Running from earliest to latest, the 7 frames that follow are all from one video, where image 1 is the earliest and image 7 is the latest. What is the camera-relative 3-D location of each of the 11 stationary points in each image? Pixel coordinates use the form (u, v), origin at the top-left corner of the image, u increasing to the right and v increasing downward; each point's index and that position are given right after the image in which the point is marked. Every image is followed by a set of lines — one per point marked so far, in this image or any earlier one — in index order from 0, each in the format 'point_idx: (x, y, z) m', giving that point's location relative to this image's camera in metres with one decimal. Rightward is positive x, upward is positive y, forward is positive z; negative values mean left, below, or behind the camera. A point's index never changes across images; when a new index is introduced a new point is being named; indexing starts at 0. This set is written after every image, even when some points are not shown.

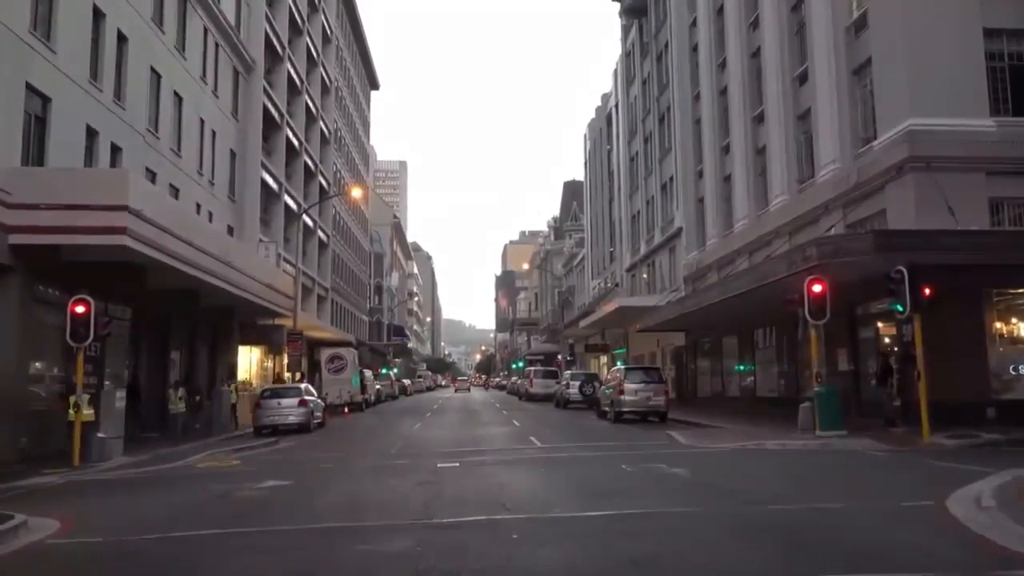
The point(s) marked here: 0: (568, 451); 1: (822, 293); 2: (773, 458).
0: (+1.0, -2.9, +18.2) m
1: (+5.9, -0.1, +19.4) m
2: (+4.3, -2.8, +16.7) m
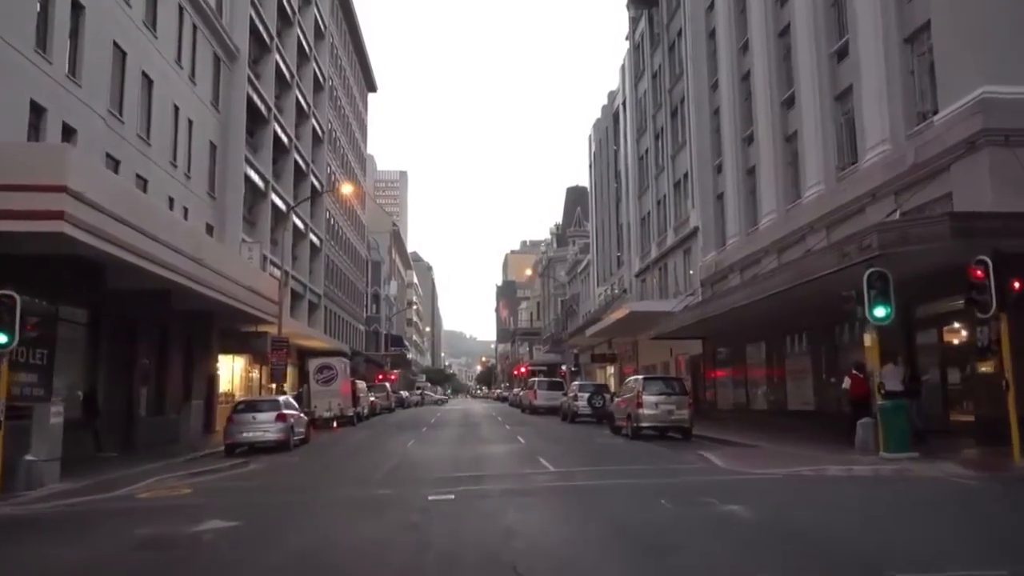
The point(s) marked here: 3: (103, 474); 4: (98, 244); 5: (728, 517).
0: (+1.1, -2.8, +15.1) m
1: (+6.0, 0.0, +16.4) m
2: (+4.4, -2.7, +13.7) m
3: (-7.6, -3.5, +19.2) m
4: (-7.8, +0.8, +19.1) m
5: (+2.3, -2.4, +10.9) m
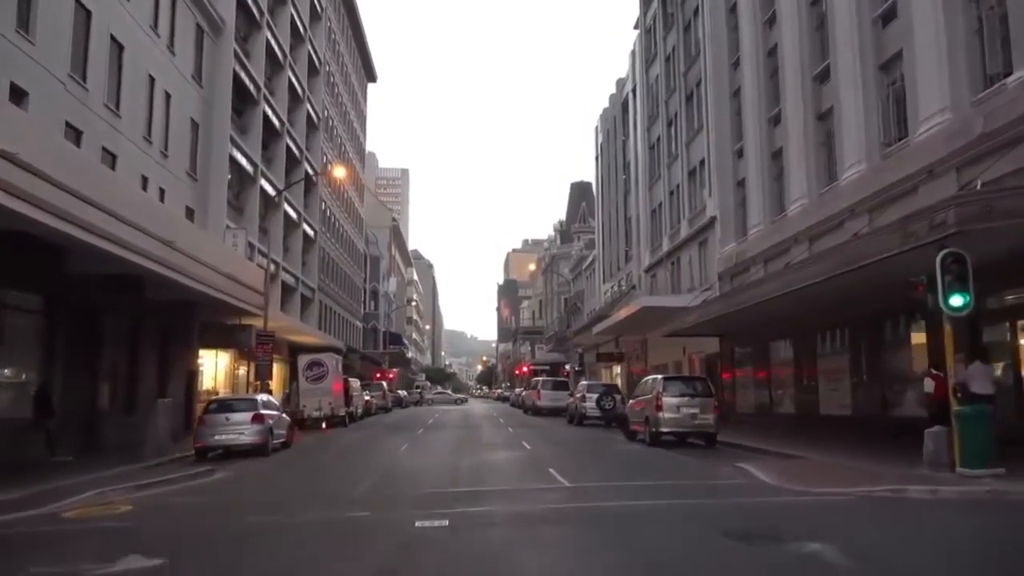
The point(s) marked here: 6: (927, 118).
0: (+1.2, -2.6, +12.6) m
1: (+6.1, +0.2, +13.8) m
2: (+4.5, -2.4, +11.1) m
3: (-7.5, -3.2, +16.7) m
4: (-7.7, +1.1, +16.5) m
5: (+2.4, -2.2, +8.3) m
6: (+8.1, +3.3, +19.9) m
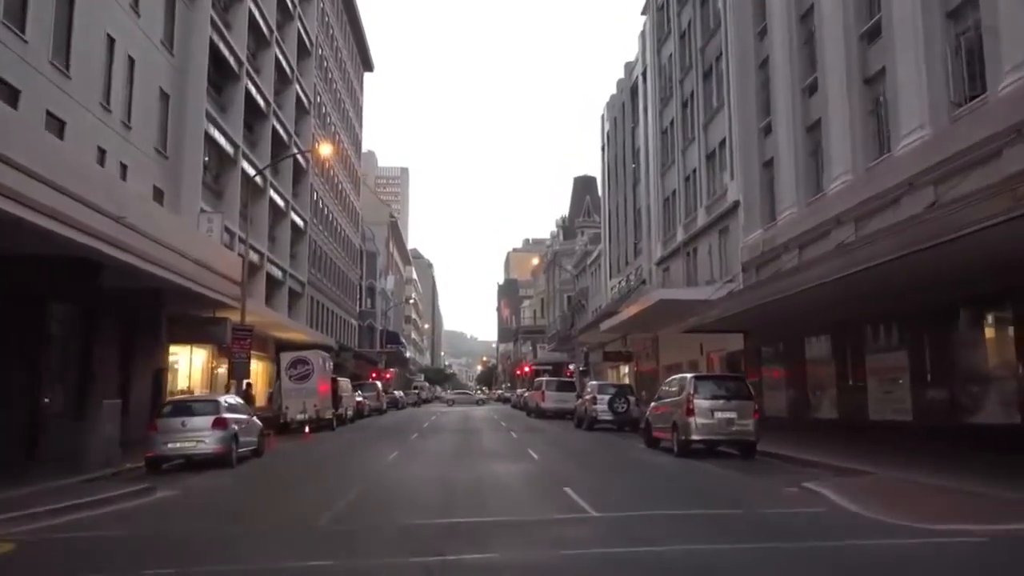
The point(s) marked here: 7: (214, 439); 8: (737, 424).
0: (+1.3, -2.3, +9.4) m
1: (+6.2, +0.5, +10.7) m
2: (+4.6, -2.1, +7.9) m
3: (-7.4, -2.8, +13.5) m
4: (-7.5, +1.4, +13.4) m
5: (+2.5, -1.9, +5.1) m
6: (+8.2, +3.6, +16.7) m
7: (-5.4, -2.8, +18.6) m
8: (+4.2, -2.5, +18.8) m
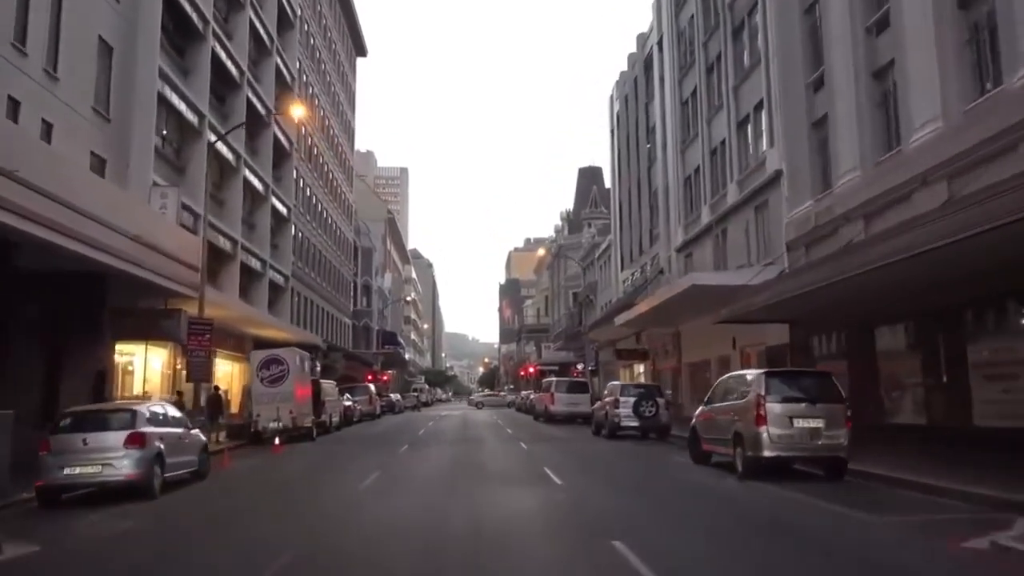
0: (+1.5, -1.8, +4.8) m
1: (+6.4, +1.0, +6.1) m
2: (+4.8, -1.7, +3.3) m
3: (-7.2, -2.5, +9.0) m
4: (-7.4, +1.8, +8.8) m
5: (+2.7, -1.4, +0.6) m
6: (+8.3, +4.1, +12.1) m
7: (-5.3, -2.4, +14.0) m
8: (+4.3, -2.1, +14.3) m
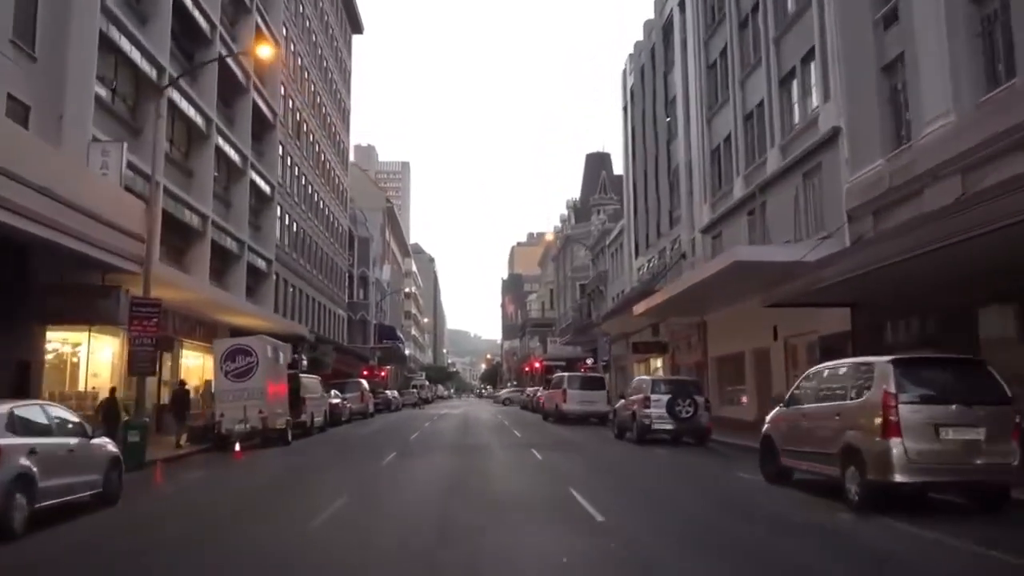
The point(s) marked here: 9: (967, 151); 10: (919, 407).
0: (+1.6, -1.4, +0.5) m
1: (+6.6, +1.4, +1.8) m
2: (+4.9, -1.2, -1.0) m
3: (-7.0, -2.0, +4.7) m
4: (-7.2, +2.3, +4.5) m
5: (+2.8, -1.0, -3.7) m
6: (+8.5, +4.6, +7.8) m
7: (-5.1, -1.9, +9.7) m
8: (+4.5, -1.6, +10.0) m
9: (+8.0, +2.4, +17.9) m
10: (+4.0, -1.1, +10.0) m
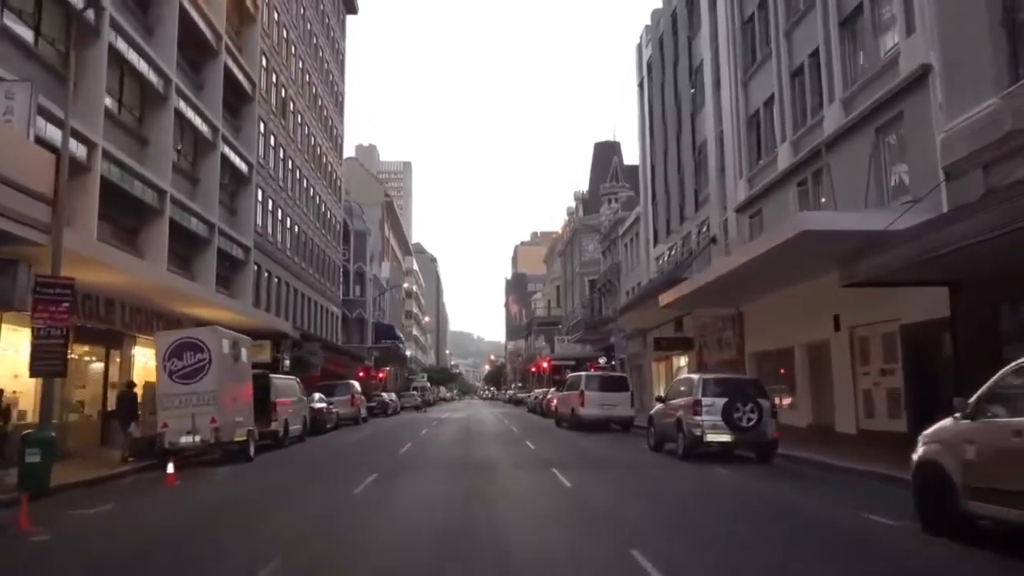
0: (+1.8, -0.9, -4.1) m
1: (+6.7, +1.9, -2.9) m
2: (+5.1, -0.7, -5.6) m
3: (-6.9, -1.6, +0.1) m
4: (-7.1, +2.7, -0.1) m
5: (+3.0, -0.5, -8.4) m
6: (+8.7, +5.0, +3.2) m
7: (-4.9, -1.5, +5.1) m
8: (+4.7, -1.1, +5.3) m
9: (+8.2, +2.9, +13.3) m
10: (+4.2, -0.7, +5.4) m
